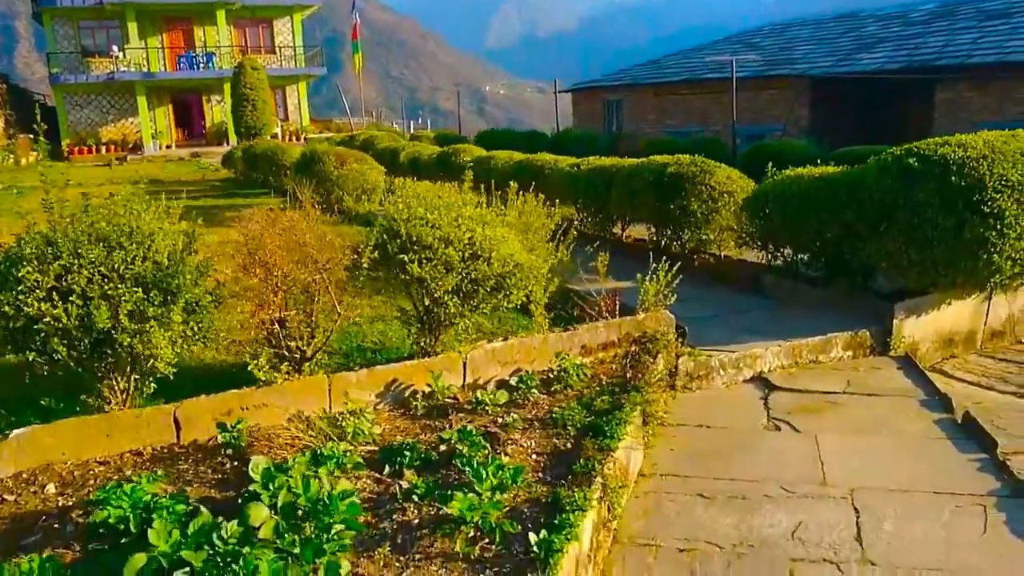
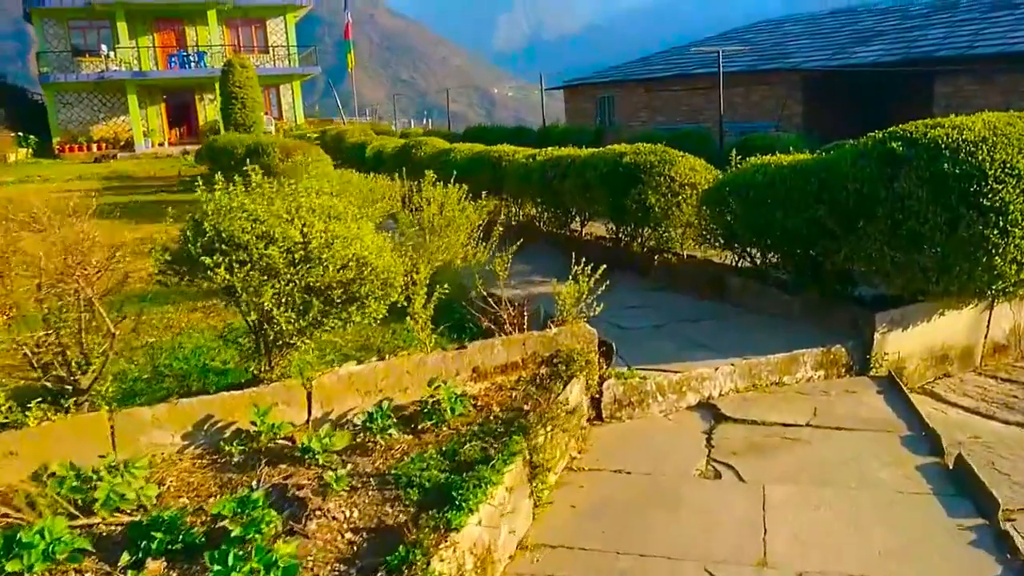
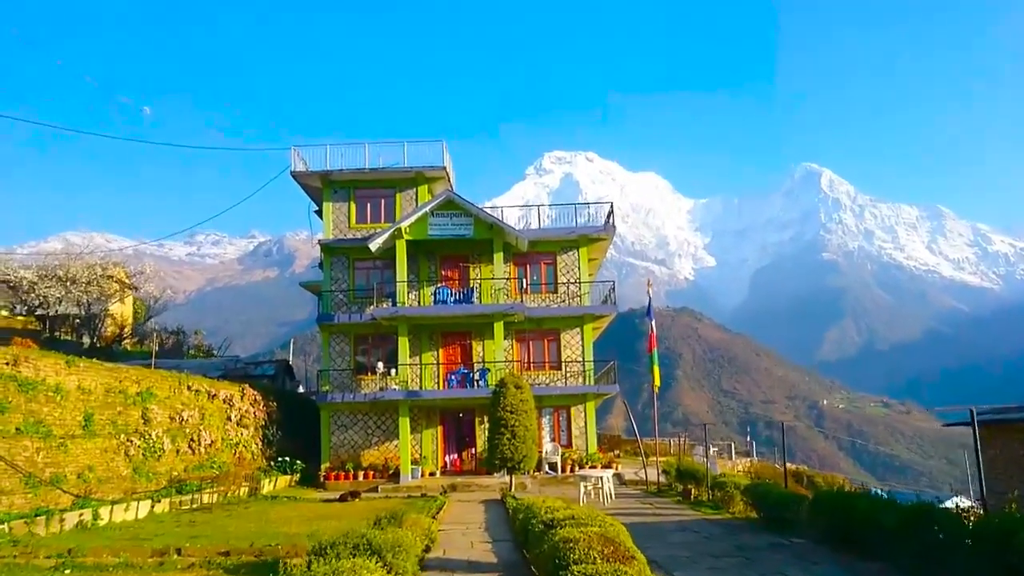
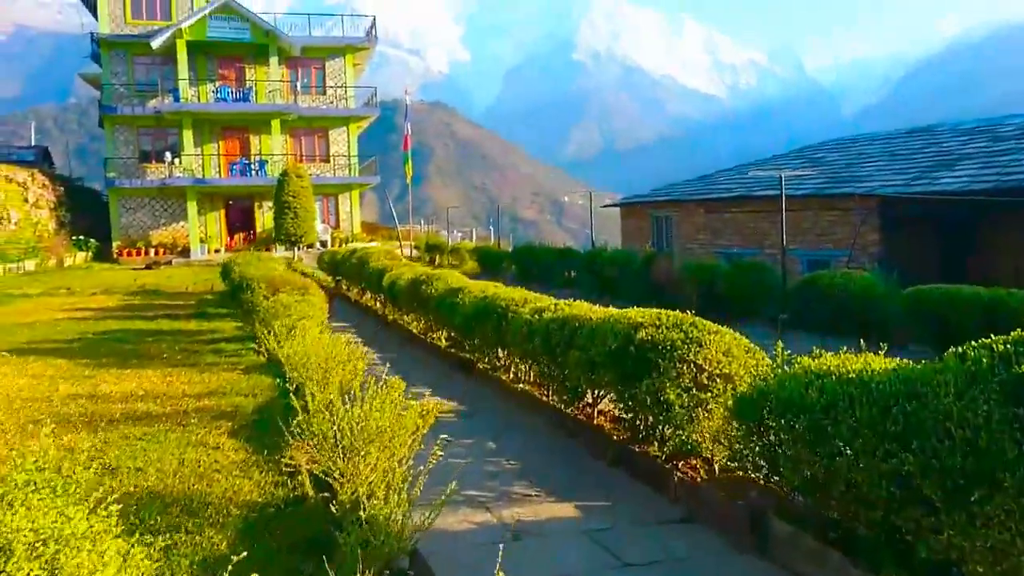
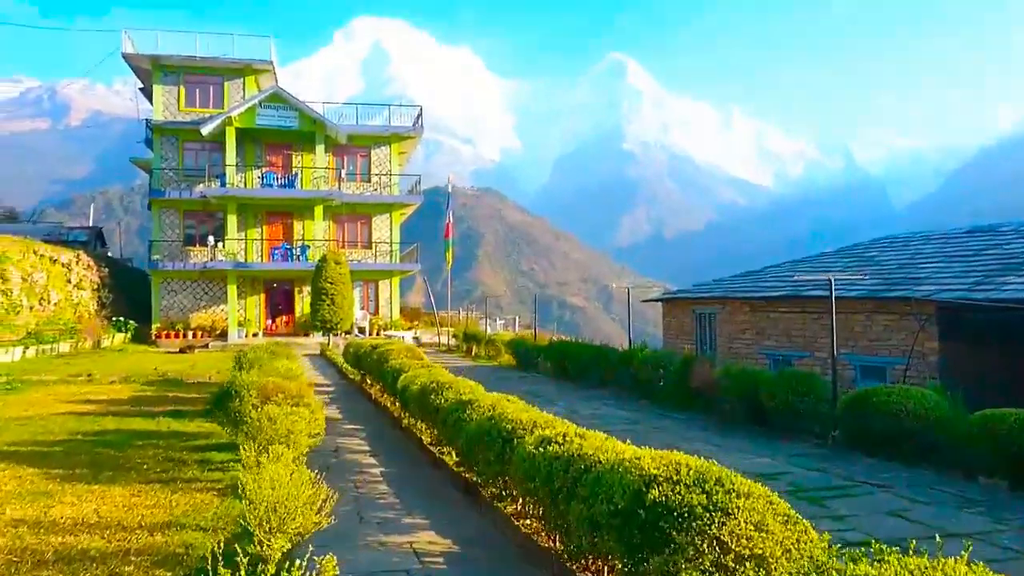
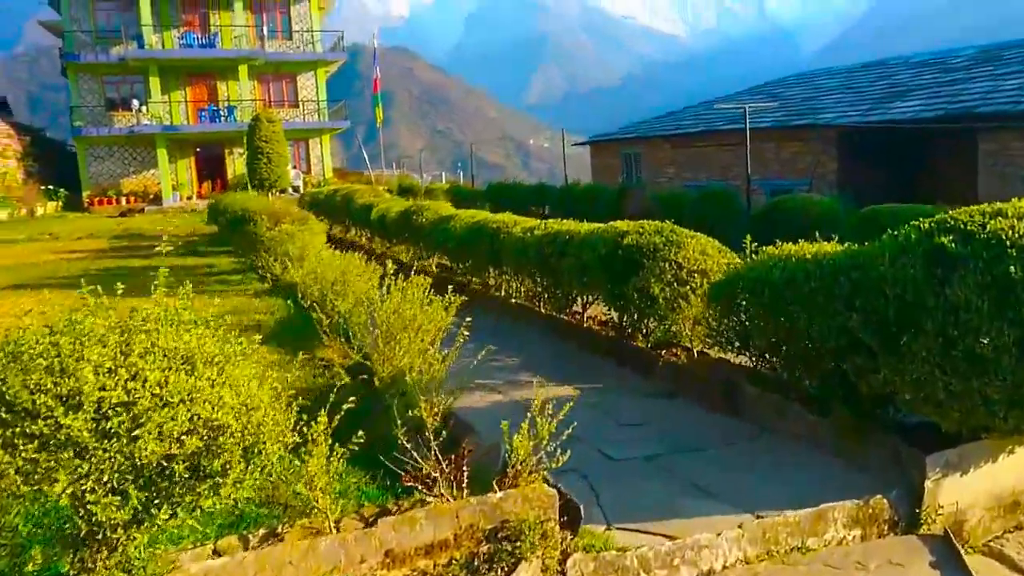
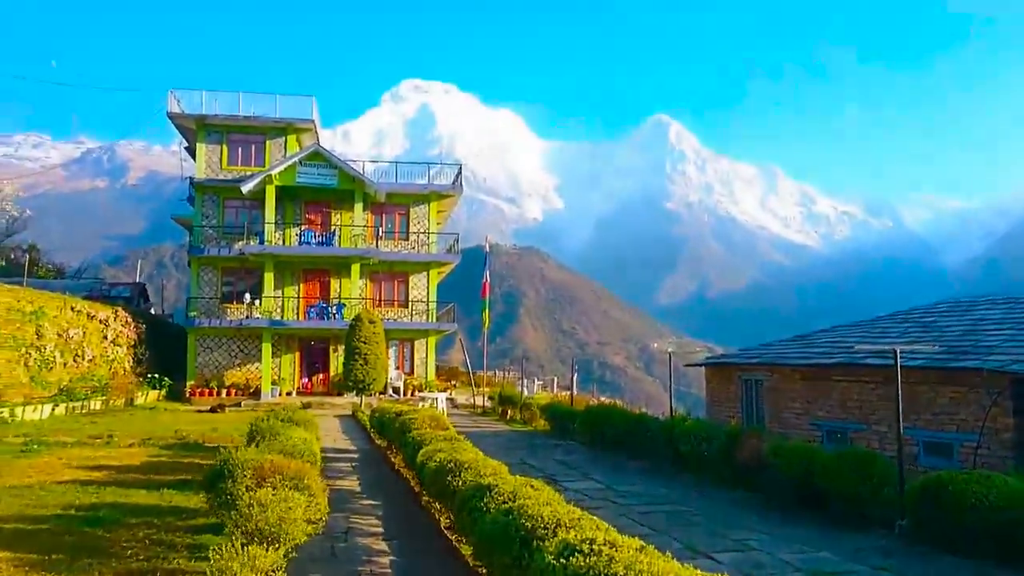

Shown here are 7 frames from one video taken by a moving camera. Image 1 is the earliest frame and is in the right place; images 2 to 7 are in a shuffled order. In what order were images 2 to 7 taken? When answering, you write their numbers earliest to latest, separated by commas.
2, 6, 4, 5, 7, 3
